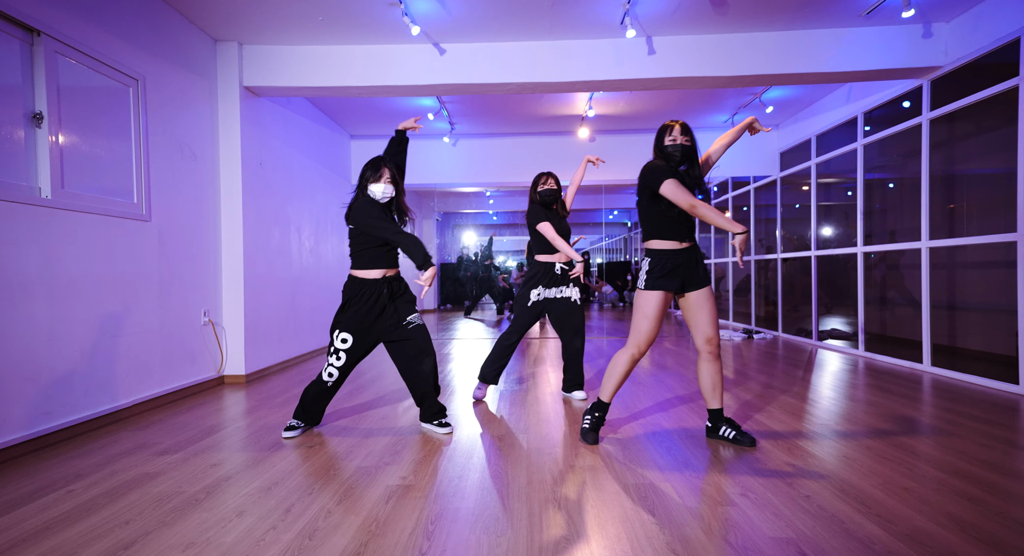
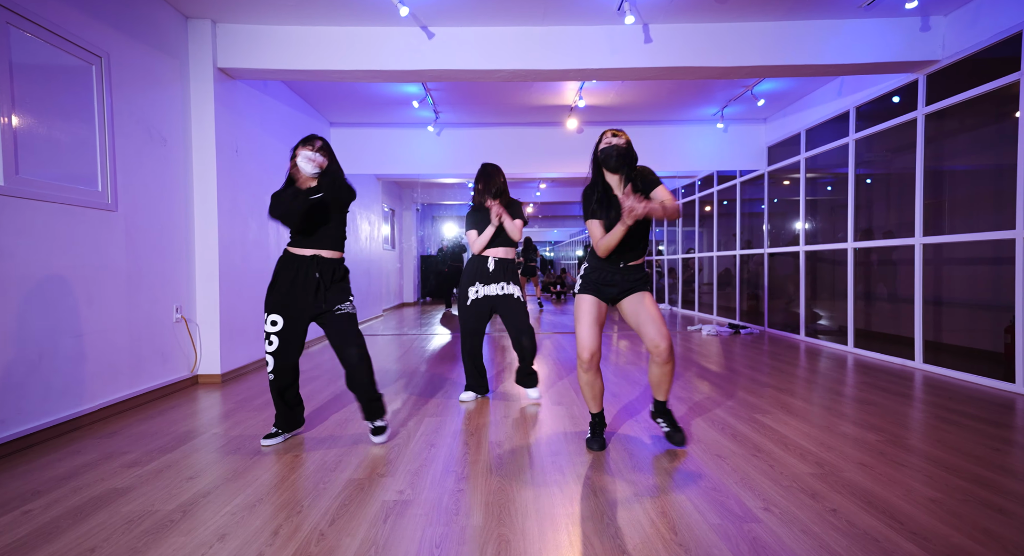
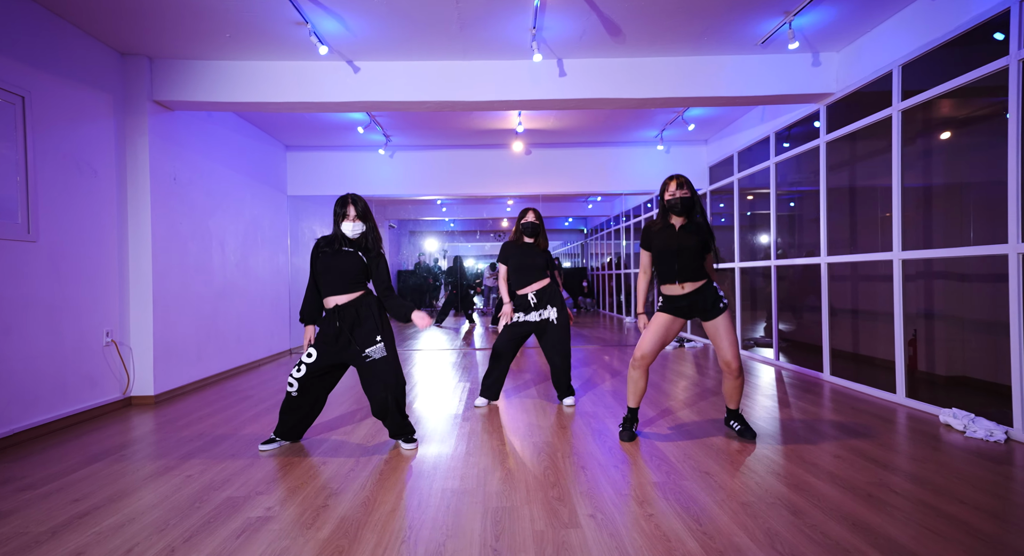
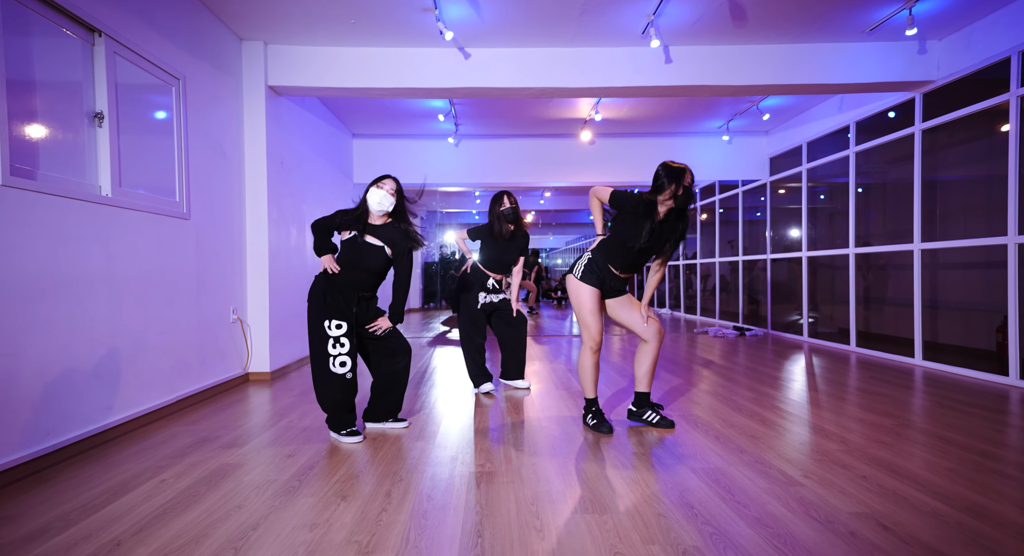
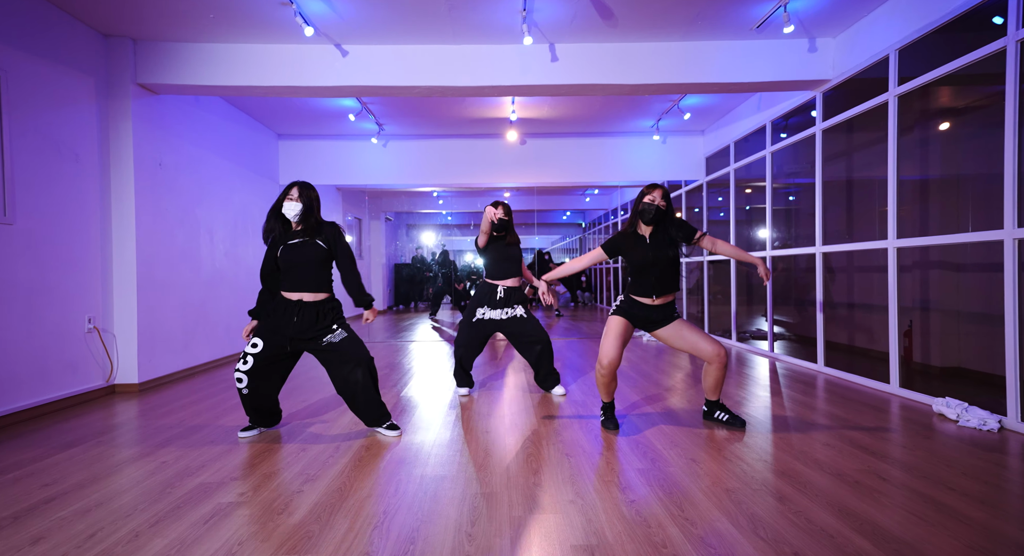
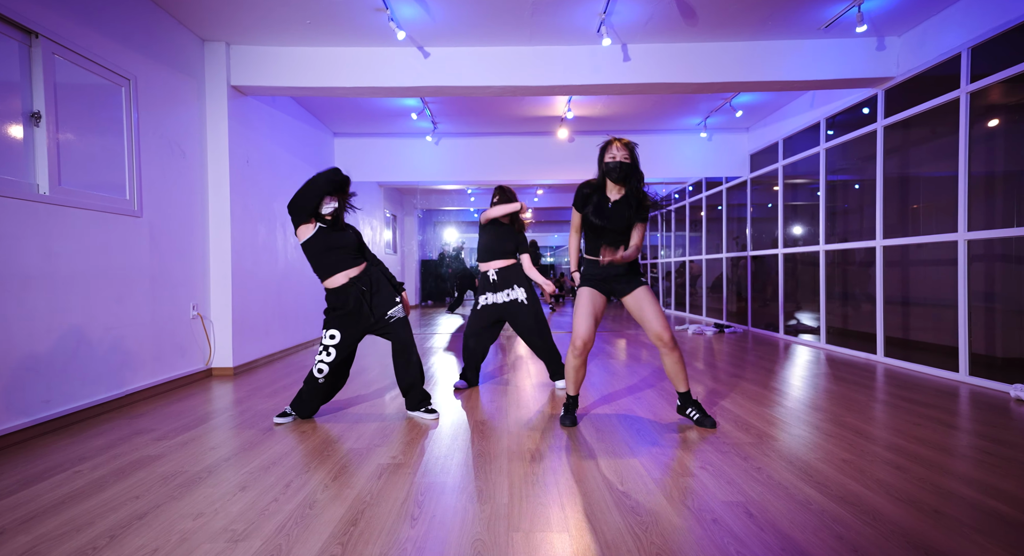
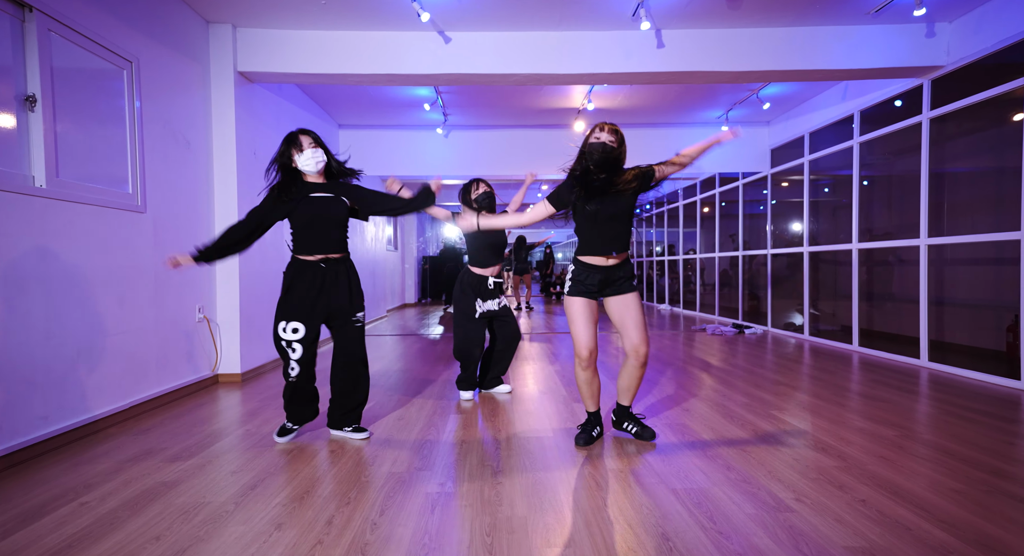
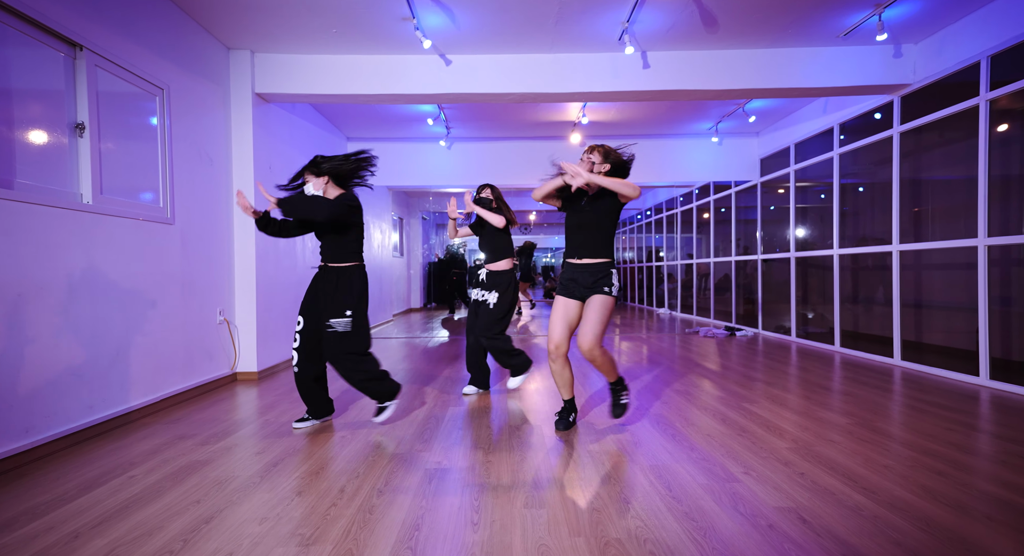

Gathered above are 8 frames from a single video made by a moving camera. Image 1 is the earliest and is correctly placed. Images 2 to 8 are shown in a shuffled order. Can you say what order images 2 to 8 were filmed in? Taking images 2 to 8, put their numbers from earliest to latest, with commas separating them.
6, 2, 8, 7, 4, 3, 5
